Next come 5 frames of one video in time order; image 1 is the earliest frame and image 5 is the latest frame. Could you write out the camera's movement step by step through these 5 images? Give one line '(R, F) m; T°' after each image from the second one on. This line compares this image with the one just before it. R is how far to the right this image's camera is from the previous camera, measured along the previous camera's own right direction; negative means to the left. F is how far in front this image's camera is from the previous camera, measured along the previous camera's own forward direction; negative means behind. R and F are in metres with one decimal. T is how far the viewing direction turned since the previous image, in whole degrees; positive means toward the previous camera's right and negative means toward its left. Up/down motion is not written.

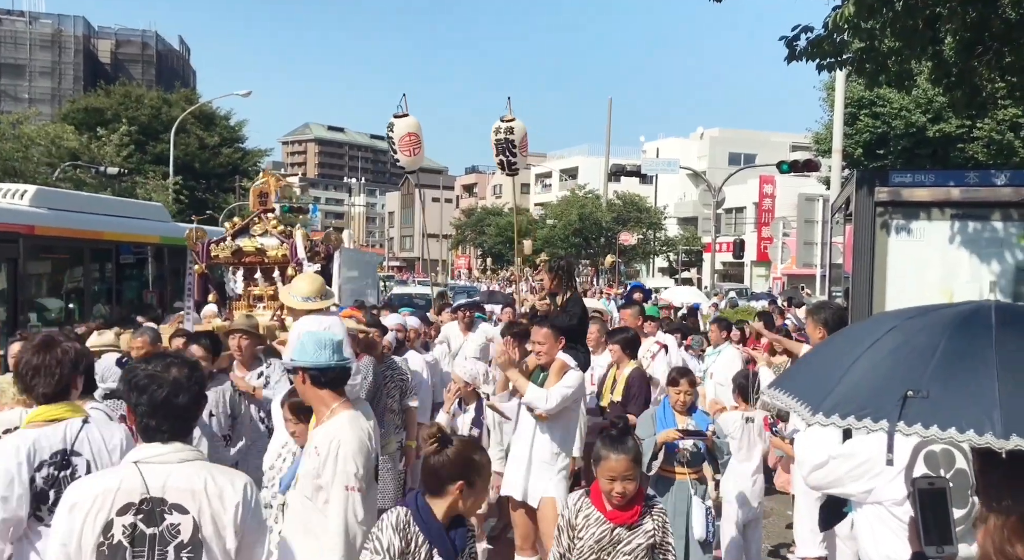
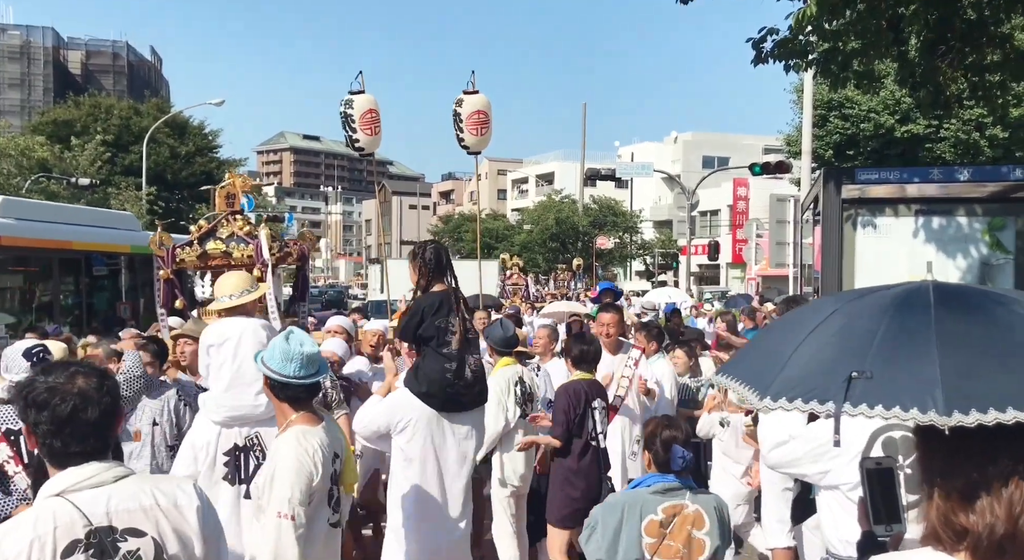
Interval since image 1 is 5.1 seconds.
(0.0, 0.0) m; +1°
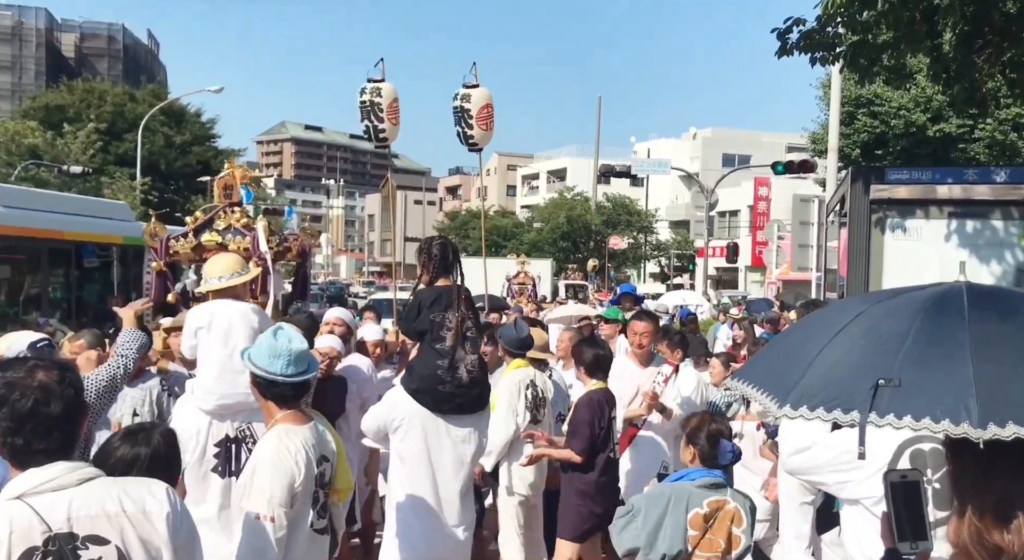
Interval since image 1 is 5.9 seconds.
(0.0, +0.3) m; -1°
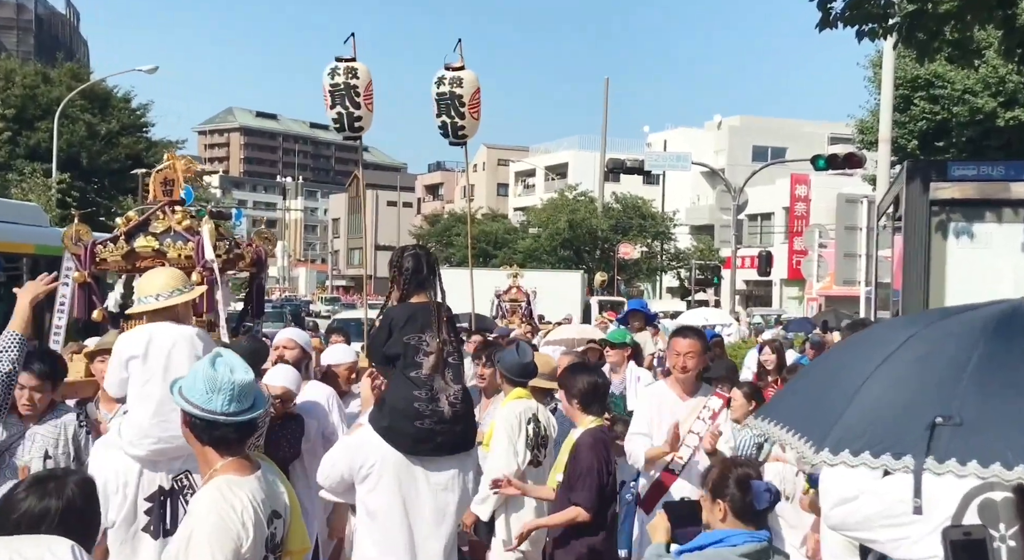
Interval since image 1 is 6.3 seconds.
(+0.1, +1.1) m; -1°
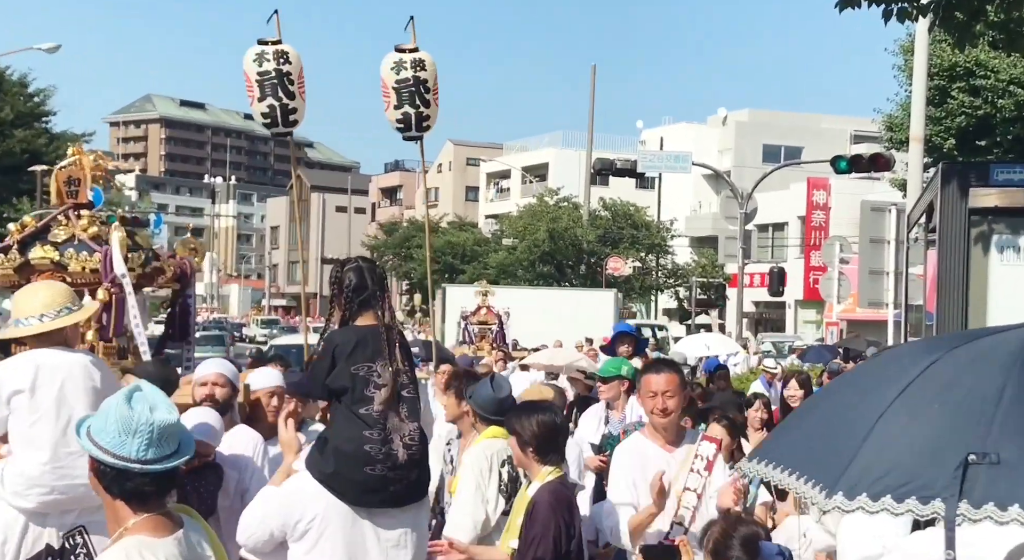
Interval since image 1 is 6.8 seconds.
(+0.1, +0.9) m; +1°
